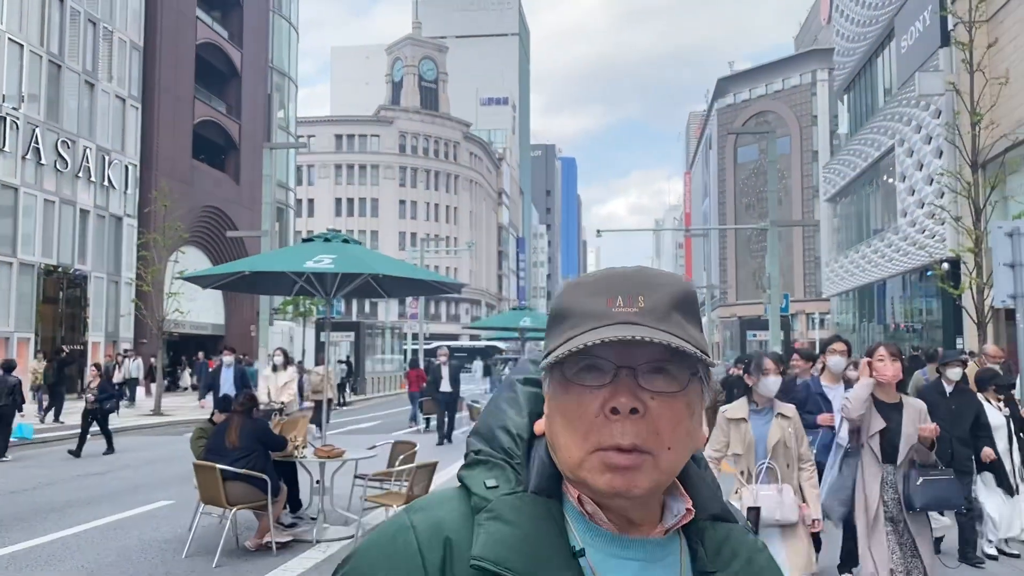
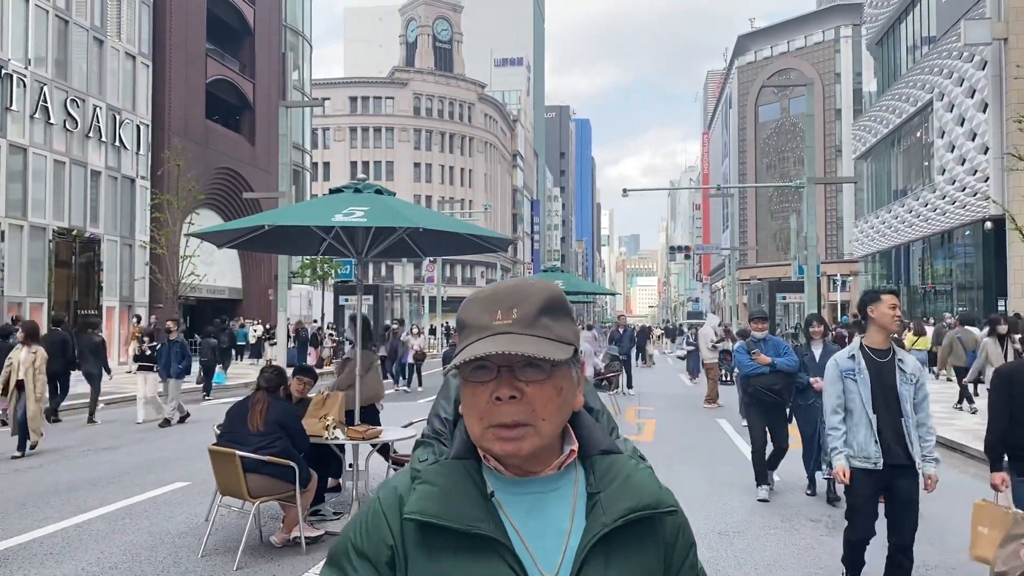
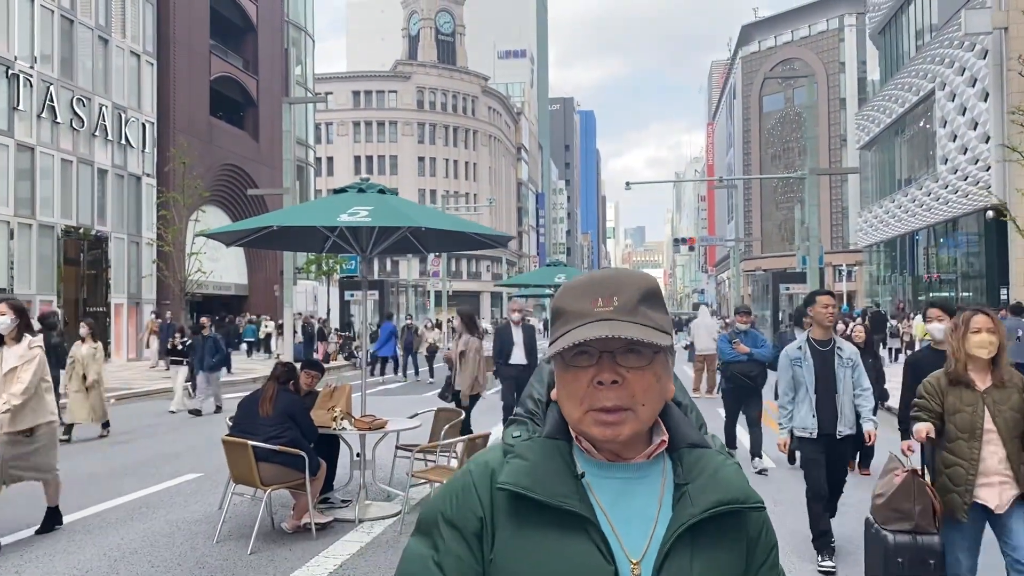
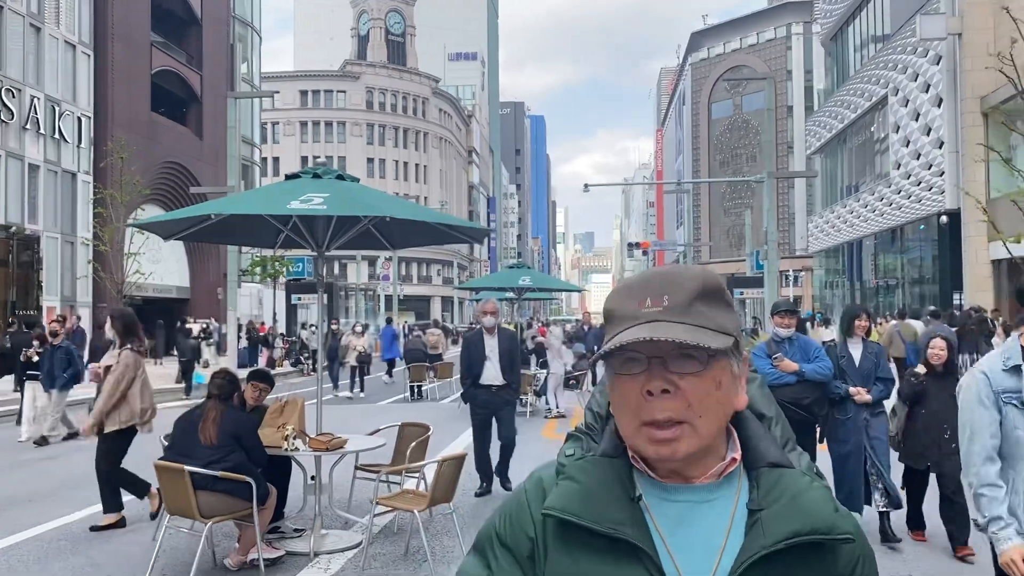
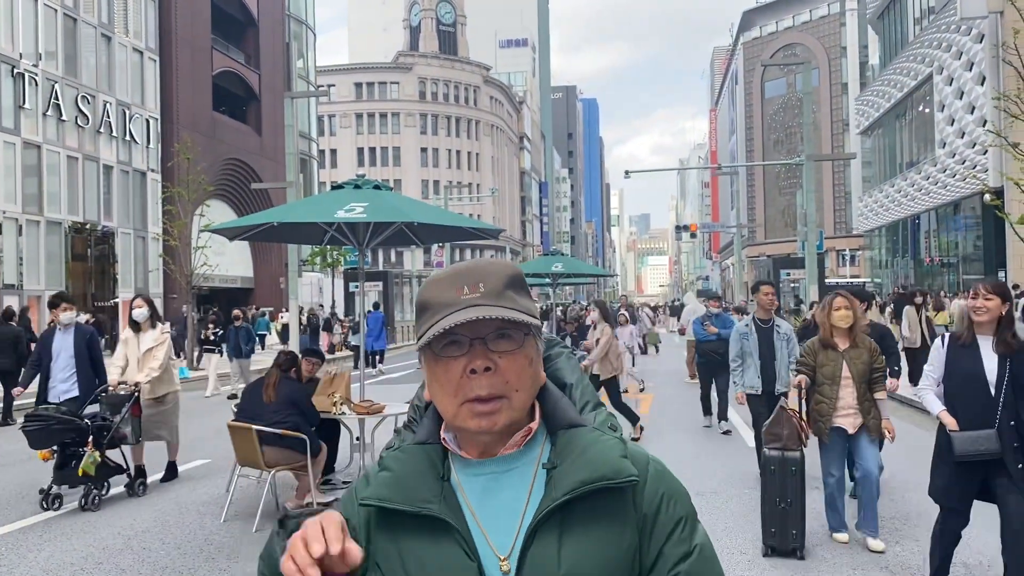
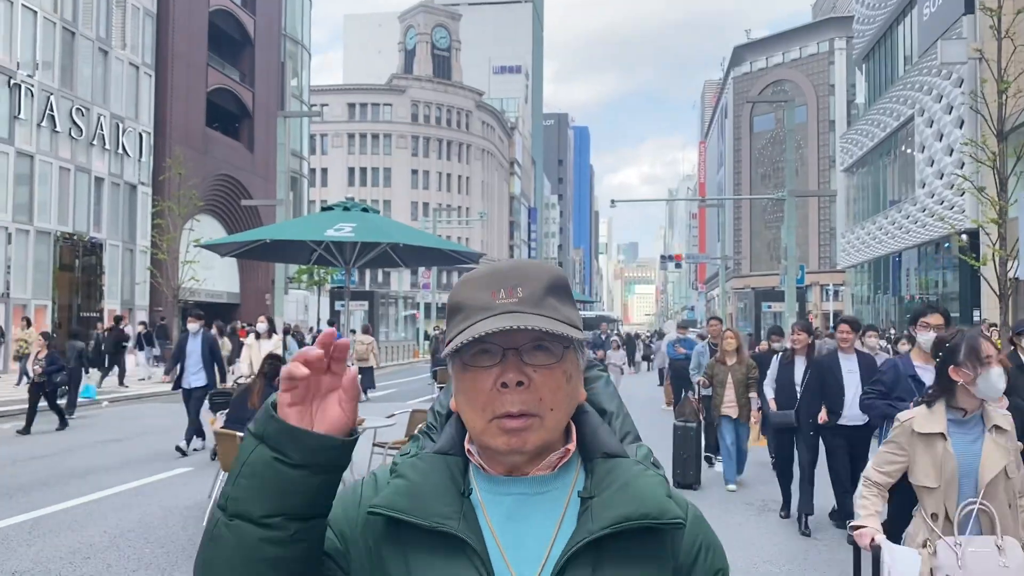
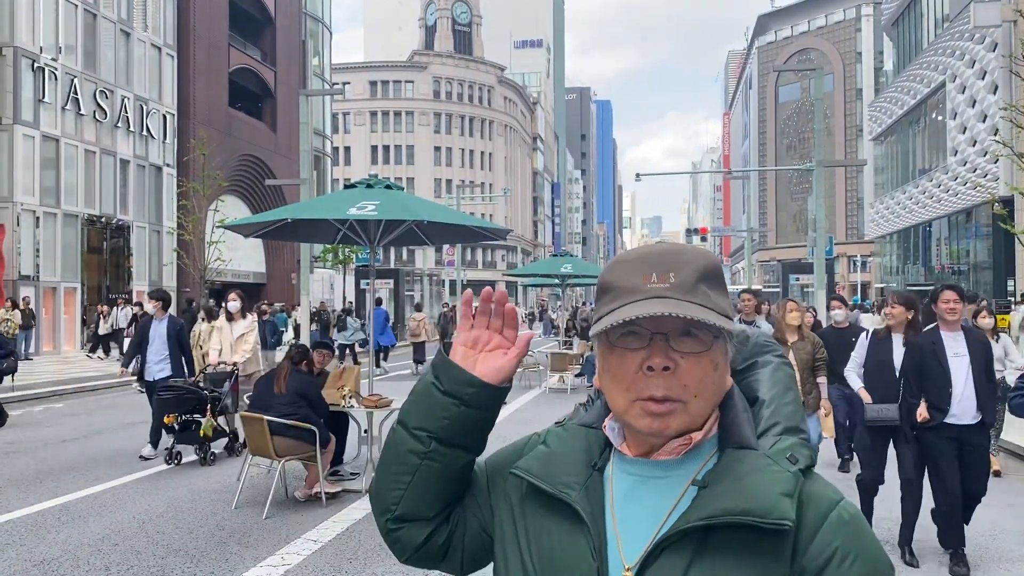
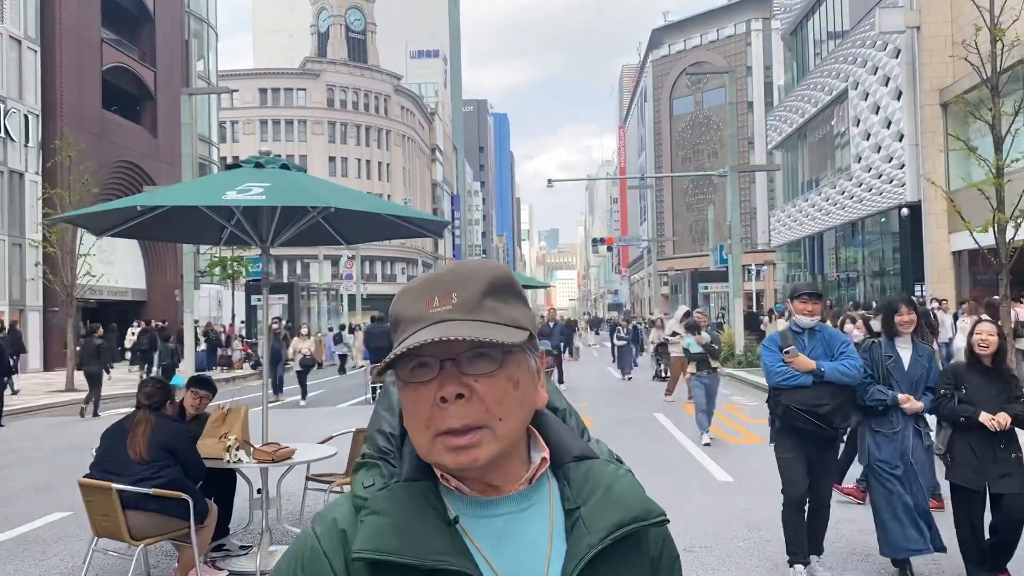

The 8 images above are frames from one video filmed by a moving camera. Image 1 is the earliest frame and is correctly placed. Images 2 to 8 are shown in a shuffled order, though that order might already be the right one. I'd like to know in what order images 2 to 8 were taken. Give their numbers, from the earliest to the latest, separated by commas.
6, 7, 5, 3, 2, 4, 8
